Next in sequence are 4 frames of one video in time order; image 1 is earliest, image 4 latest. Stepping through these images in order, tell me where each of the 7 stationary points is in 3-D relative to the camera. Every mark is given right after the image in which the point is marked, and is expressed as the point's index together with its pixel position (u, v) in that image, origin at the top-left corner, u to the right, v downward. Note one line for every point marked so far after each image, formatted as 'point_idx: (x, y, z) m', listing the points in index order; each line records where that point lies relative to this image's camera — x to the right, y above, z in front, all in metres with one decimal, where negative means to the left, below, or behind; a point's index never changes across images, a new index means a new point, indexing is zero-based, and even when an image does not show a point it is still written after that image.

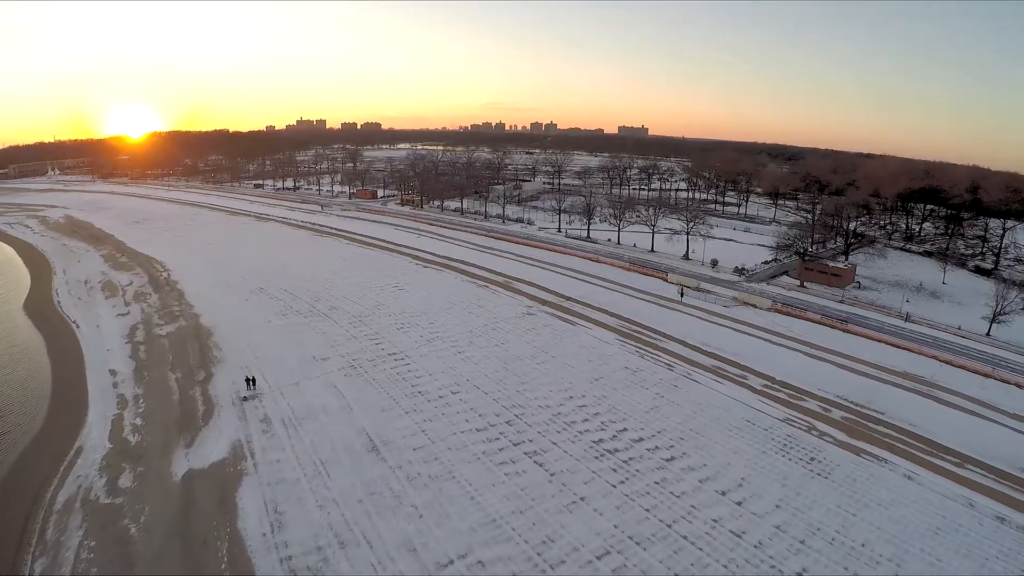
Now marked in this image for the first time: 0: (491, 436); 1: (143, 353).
0: (-0.5, -3.1, +11.0) m
1: (-11.4, -2.0, +16.4) m
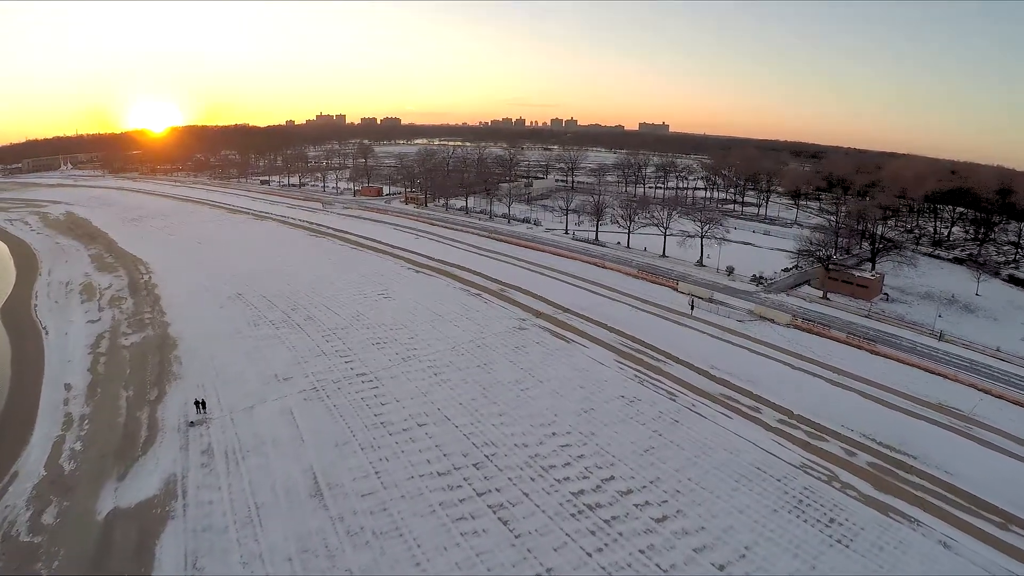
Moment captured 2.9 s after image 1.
0: (-1.1, -3.5, +9.5) m
1: (-11.8, -2.2, +15.3) m
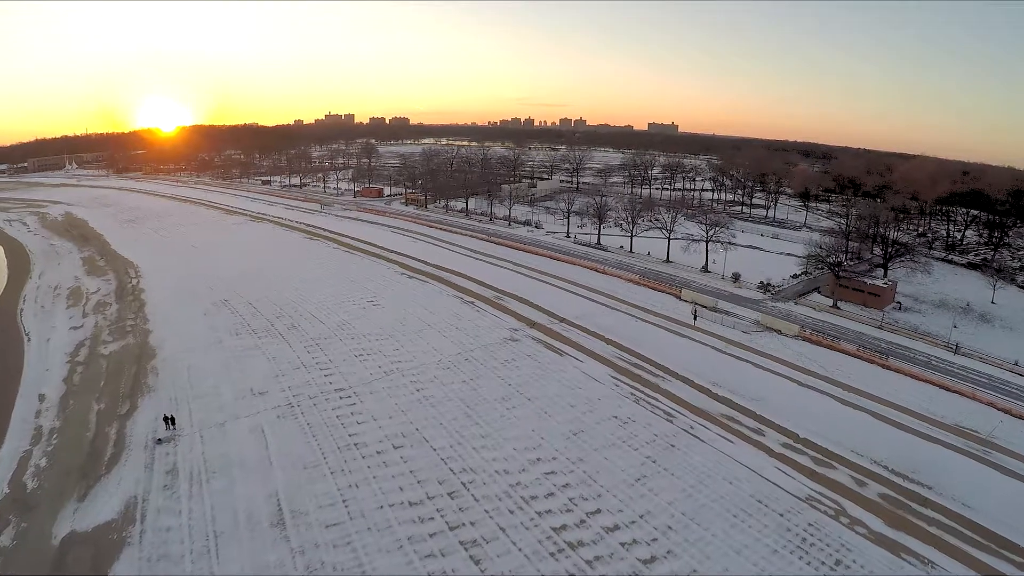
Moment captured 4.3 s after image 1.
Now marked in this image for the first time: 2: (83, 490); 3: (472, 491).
0: (-1.4, -3.7, +8.8) m
1: (-12.0, -2.4, +14.7) m
2: (-8.3, -3.9, +10.3) m
3: (-0.7, -3.5, +9.3) m
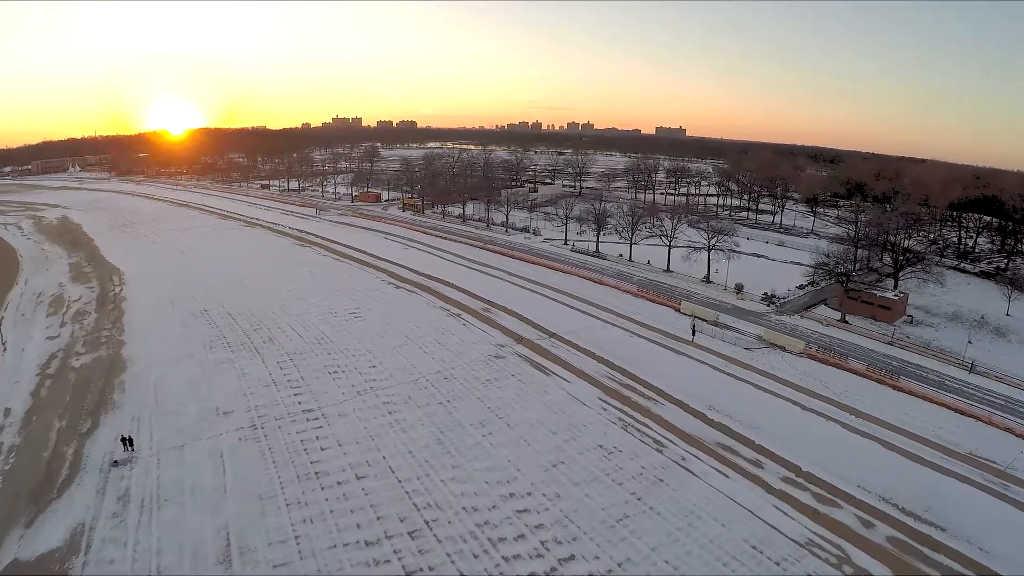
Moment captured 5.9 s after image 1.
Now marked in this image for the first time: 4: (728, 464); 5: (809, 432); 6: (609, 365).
0: (-1.9, -4.1, +8.0) m
1: (-12.4, -2.7, +14.1) m
2: (-8.8, -4.2, +9.6) m
3: (-1.2, -3.9, +8.5) m
4: (+4.3, -3.5, +10.6) m
5: (+6.7, -3.2, +12.0) m
6: (+2.6, -2.1, +14.4) m
